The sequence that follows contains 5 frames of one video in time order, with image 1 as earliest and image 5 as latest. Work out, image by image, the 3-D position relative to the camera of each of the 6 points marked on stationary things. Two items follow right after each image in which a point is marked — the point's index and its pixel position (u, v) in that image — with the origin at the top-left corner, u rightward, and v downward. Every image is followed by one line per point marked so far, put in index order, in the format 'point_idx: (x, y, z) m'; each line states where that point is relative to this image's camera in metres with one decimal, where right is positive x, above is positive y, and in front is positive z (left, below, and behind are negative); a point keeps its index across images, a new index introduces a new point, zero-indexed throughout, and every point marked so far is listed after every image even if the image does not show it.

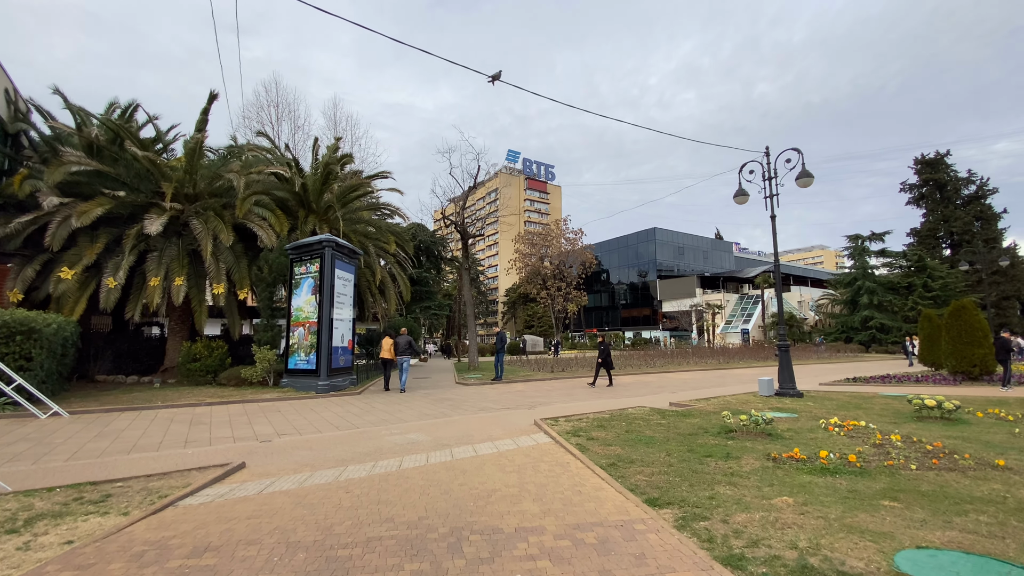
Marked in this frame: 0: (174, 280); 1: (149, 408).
0: (-10.7, +0.3, +14.9) m
1: (-8.4, -2.8, +10.9) m
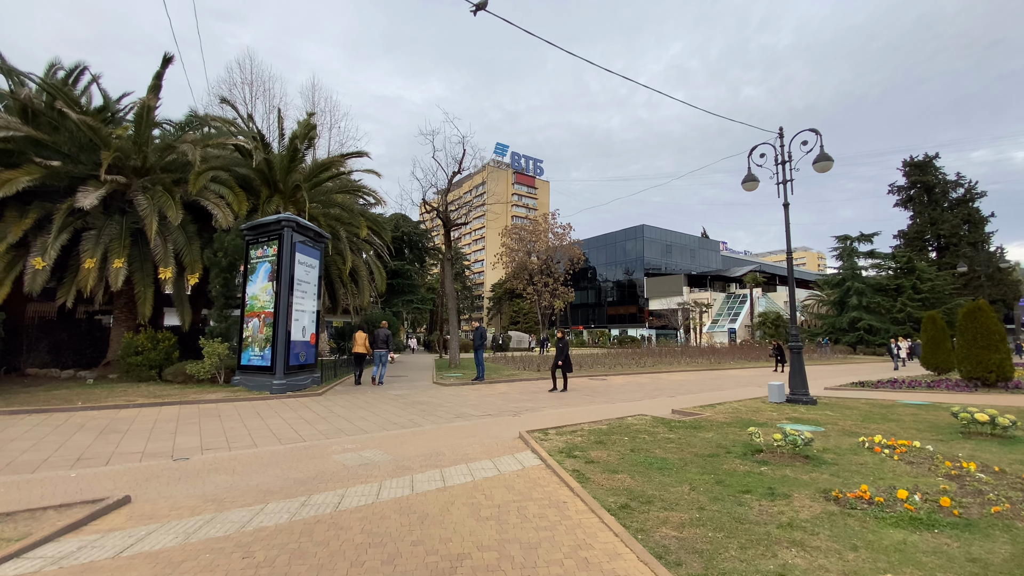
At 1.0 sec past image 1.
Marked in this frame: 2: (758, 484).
0: (-11.1, +0.7, +13.1) m
1: (-8.7, -2.4, +9.2) m
2: (+2.5, -2.0, +4.9) m
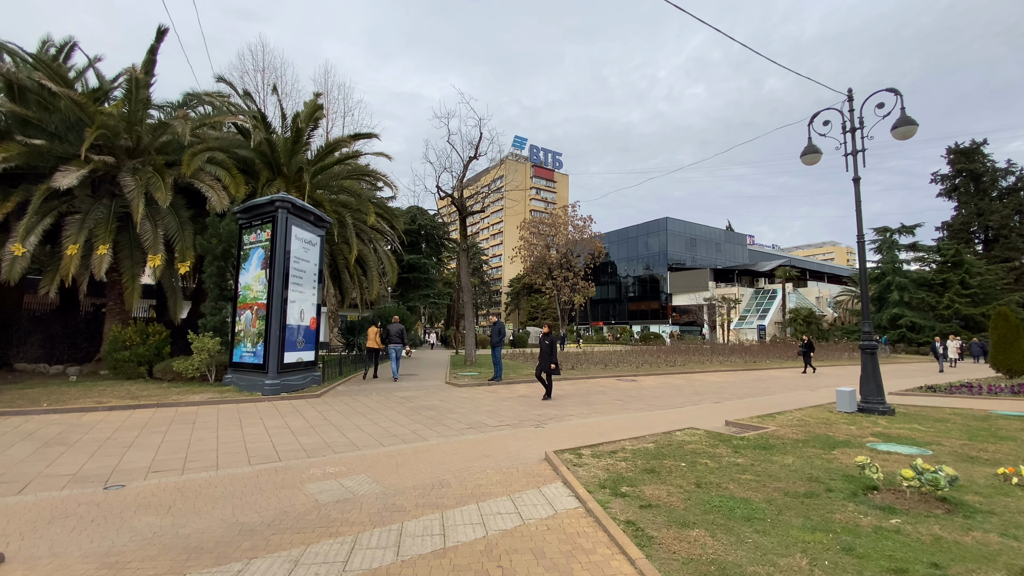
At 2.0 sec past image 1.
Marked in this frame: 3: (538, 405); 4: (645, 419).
0: (-10.6, +1.0, +12.0) m
1: (-8.4, -2.1, +8.0) m
2: (+2.8, -1.9, +3.3) m
3: (+0.6, -2.5, +9.8) m
4: (+2.6, -2.5, +9.1) m
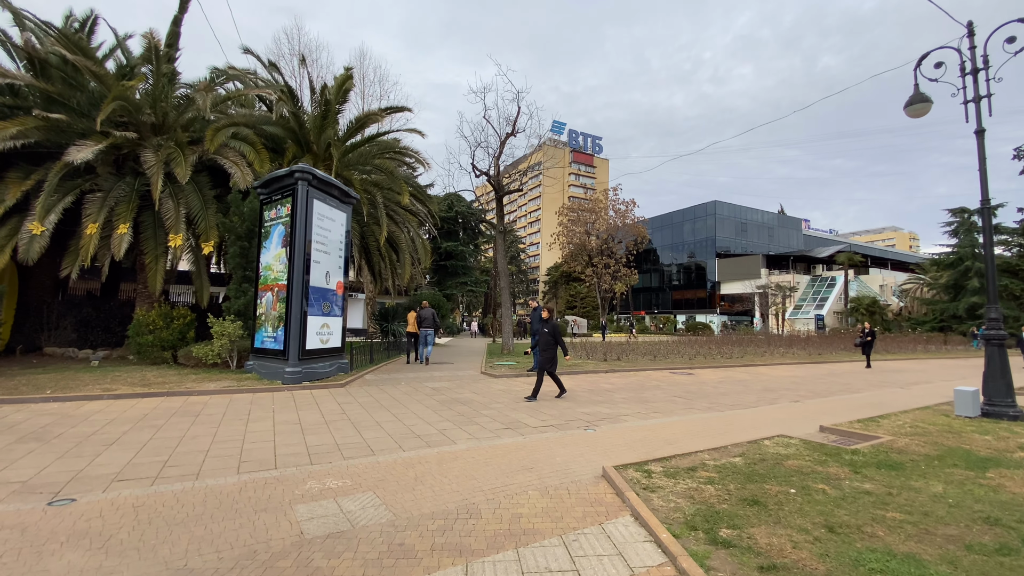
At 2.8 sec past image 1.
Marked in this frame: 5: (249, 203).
0: (-9.6, +1.5, +11.5) m
1: (-7.7, -1.8, +7.4) m
2: (+3.0, -1.6, +1.8) m
3: (+1.3, -2.1, +8.5) m
4: (+3.3, -2.1, +7.6) m
5: (-6.7, +2.2, +12.1) m
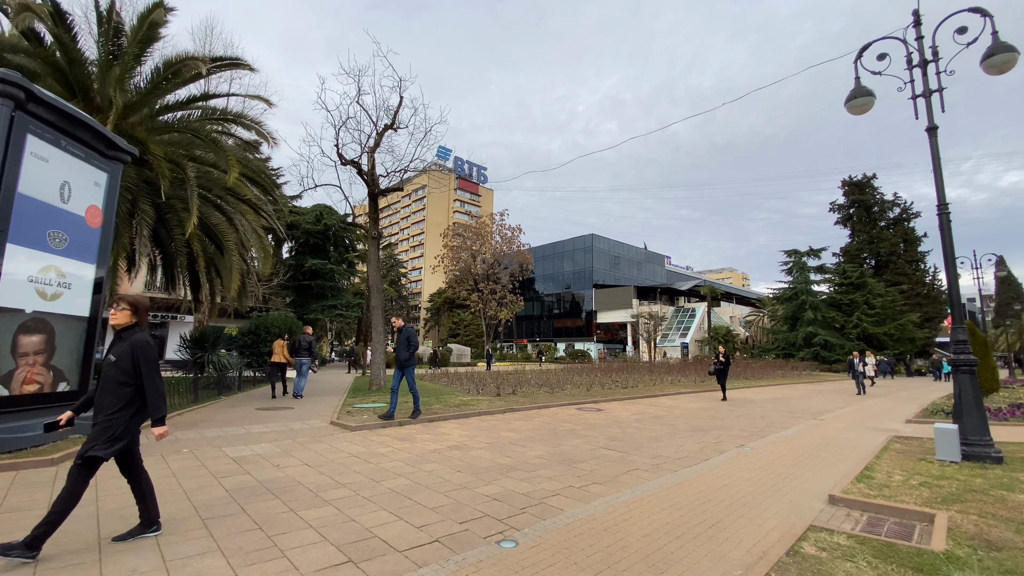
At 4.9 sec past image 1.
0: (-11.5, +1.5, +5.8) m
1: (-8.7, -1.5, +2.2) m
2: (+3.0, -1.3, -0.6) m
3: (-0.3, -2.1, +5.4) m
4: (+1.8, -2.2, +5.0) m
5: (-8.9, +2.2, +7.2) m
